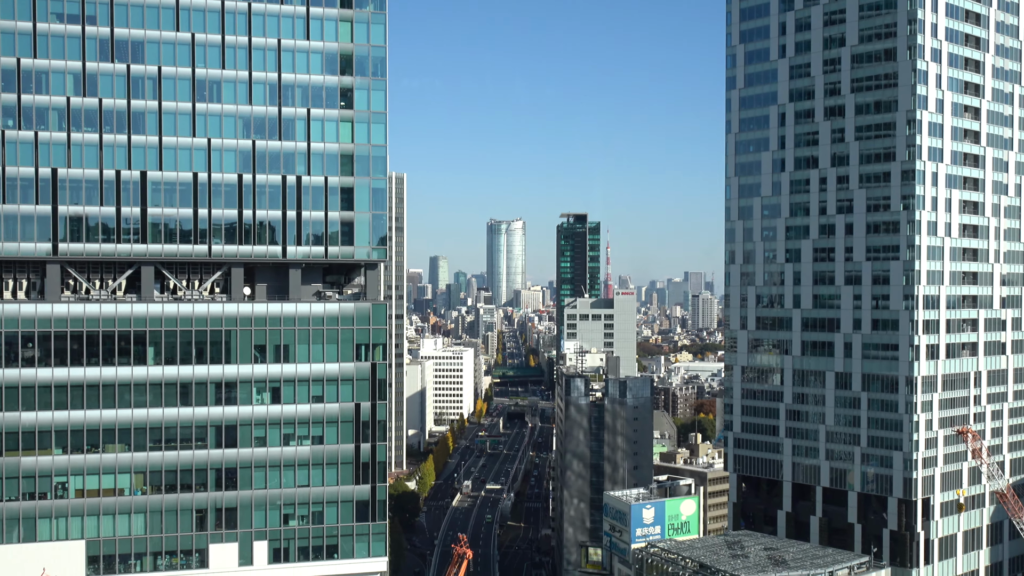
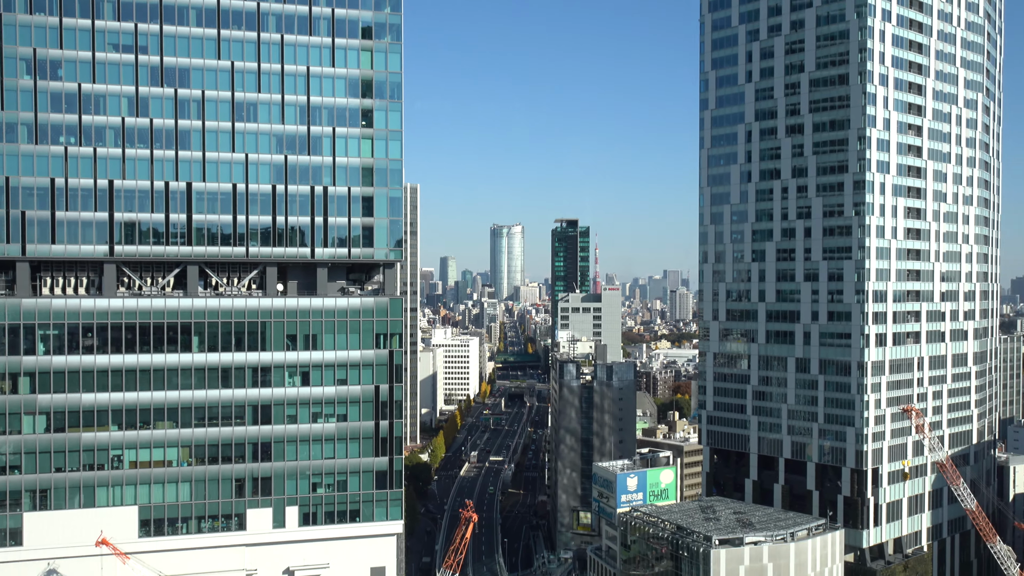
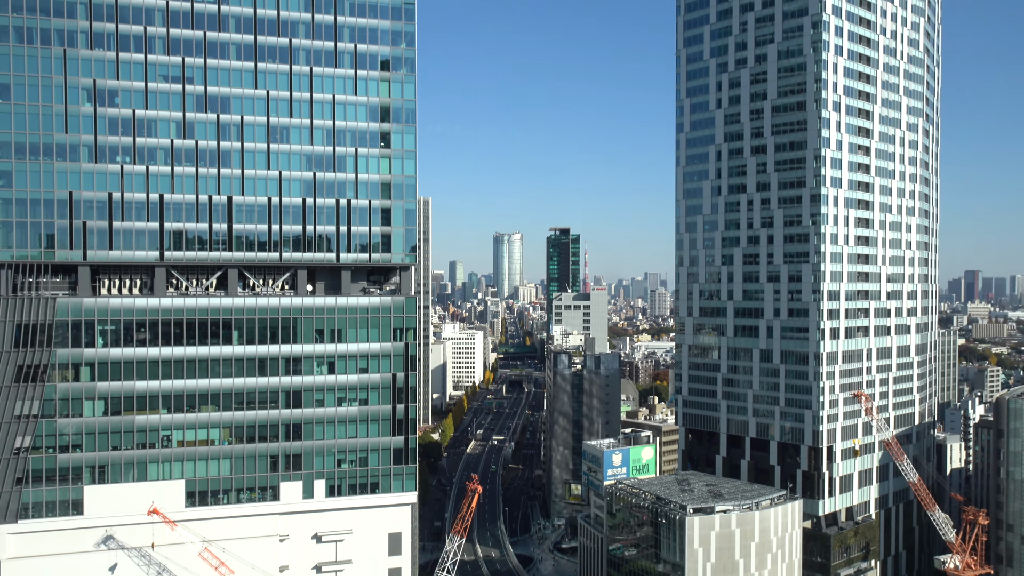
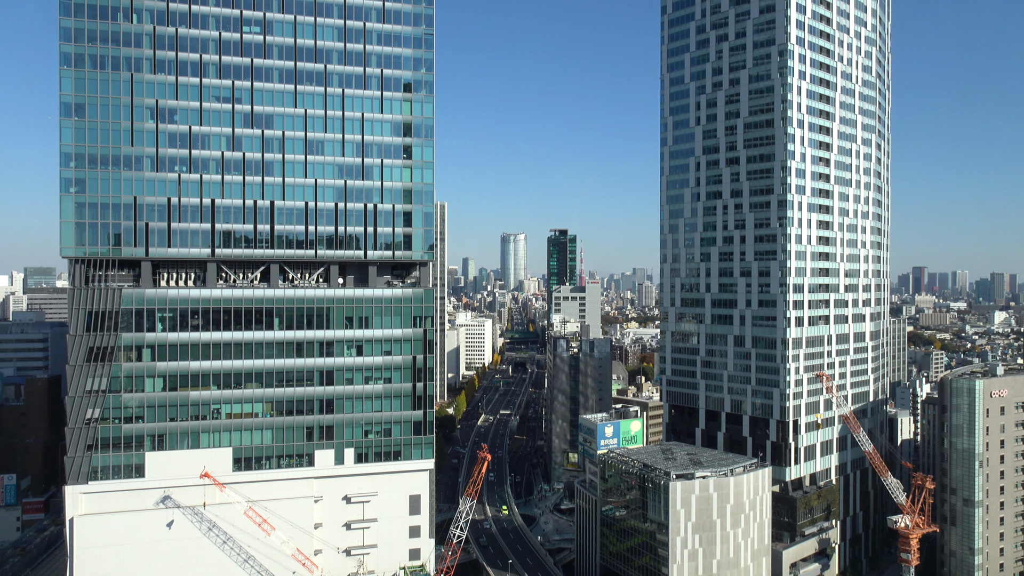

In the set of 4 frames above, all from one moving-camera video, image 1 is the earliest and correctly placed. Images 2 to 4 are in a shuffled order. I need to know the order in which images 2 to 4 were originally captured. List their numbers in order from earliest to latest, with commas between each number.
2, 3, 4
